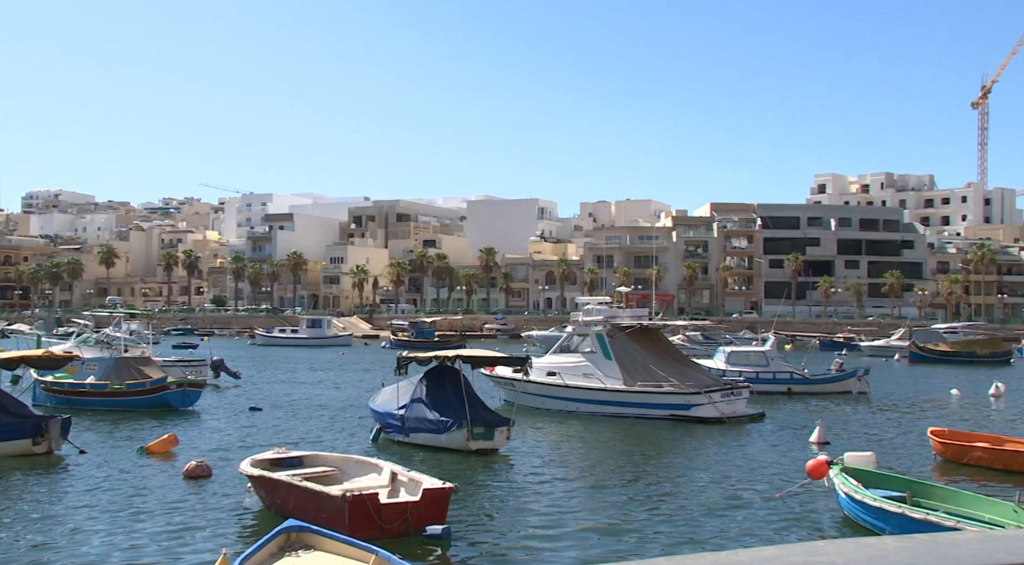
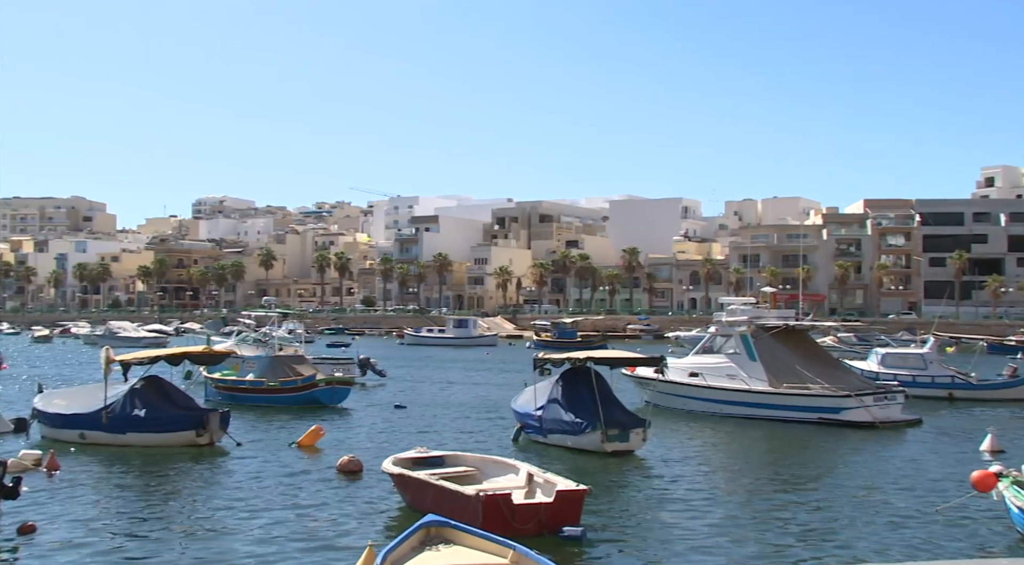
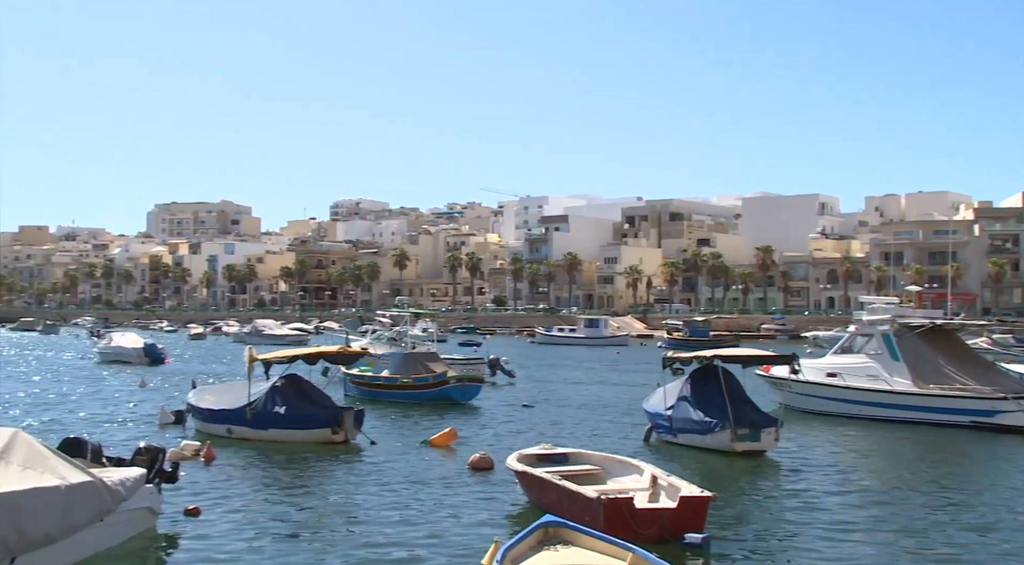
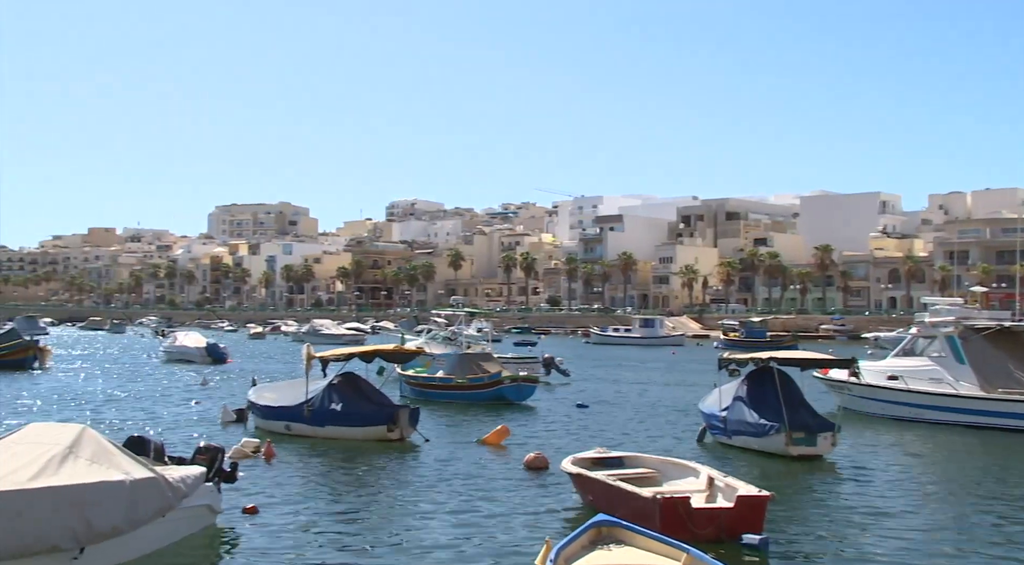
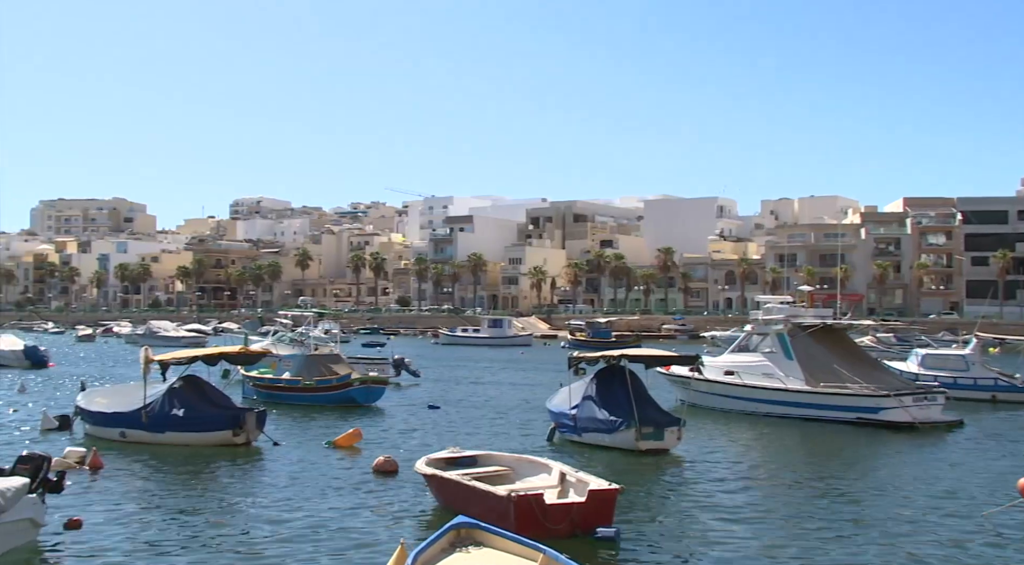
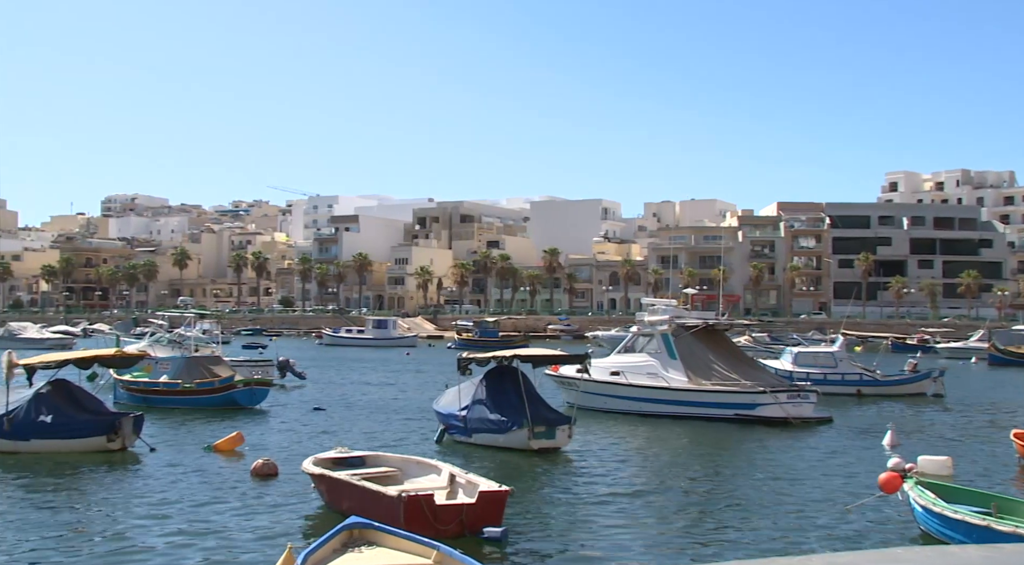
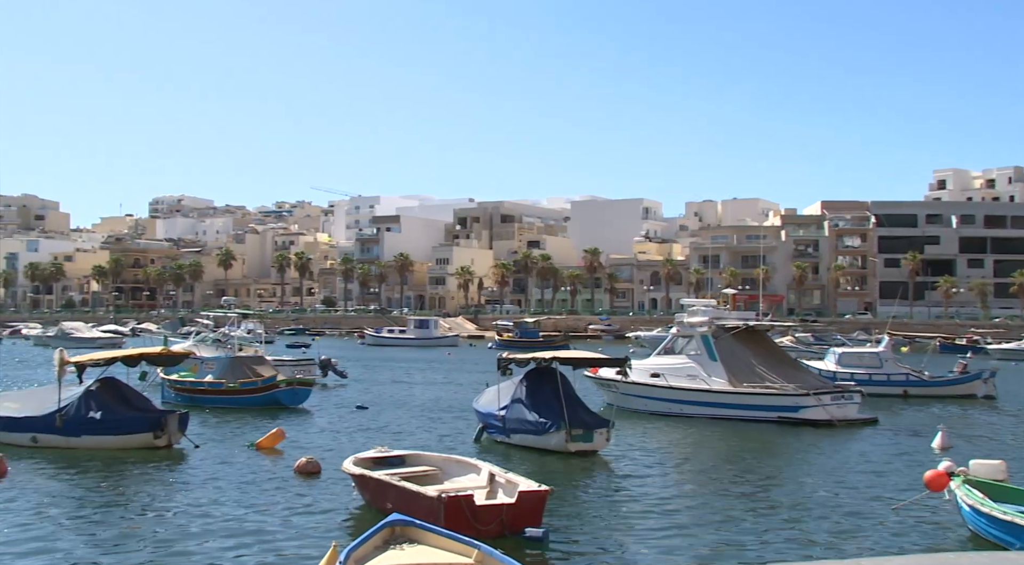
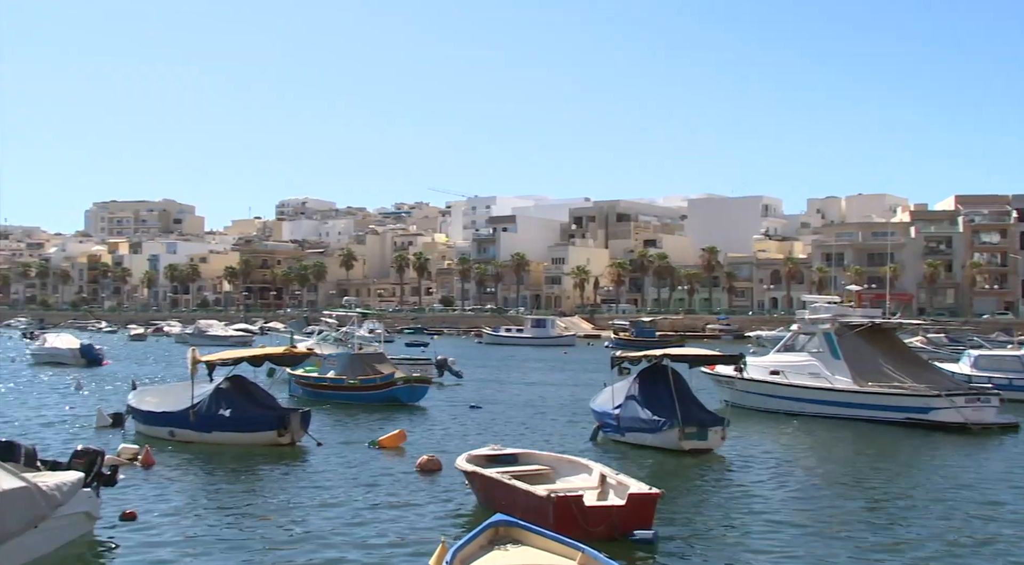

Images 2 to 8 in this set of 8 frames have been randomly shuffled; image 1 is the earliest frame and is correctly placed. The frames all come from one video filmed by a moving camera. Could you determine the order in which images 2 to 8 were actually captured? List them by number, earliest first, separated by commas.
6, 7, 2, 5, 8, 3, 4
